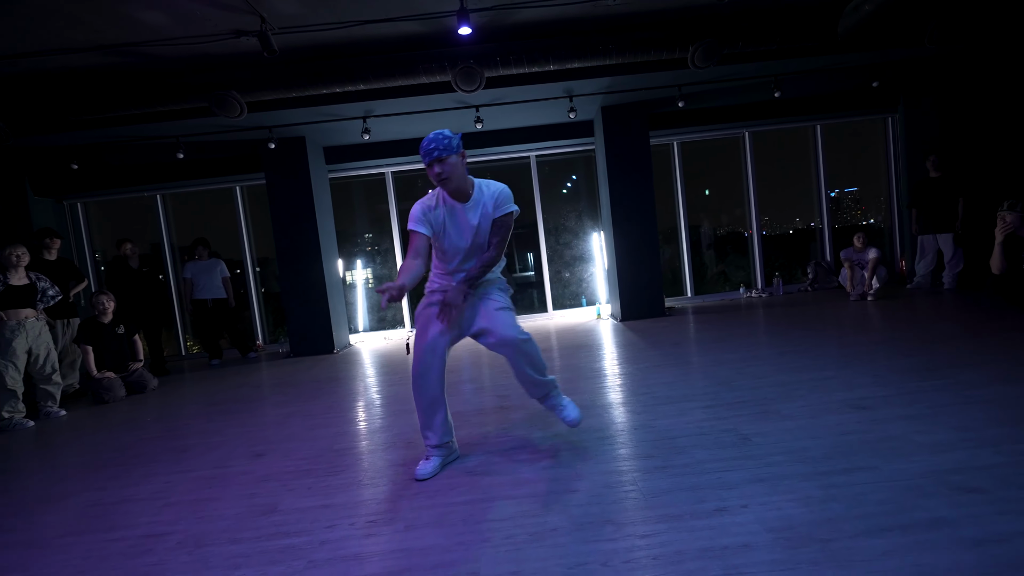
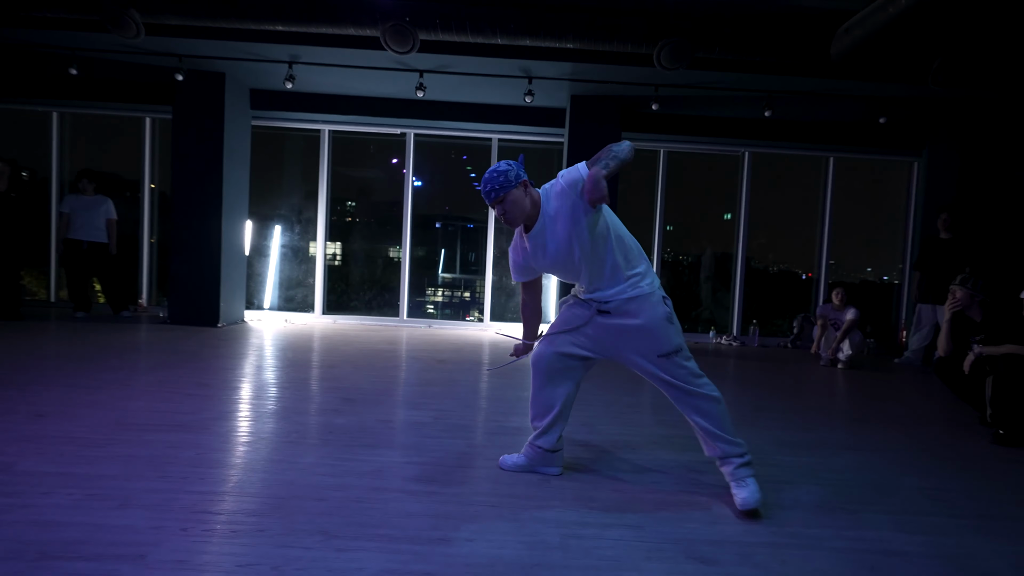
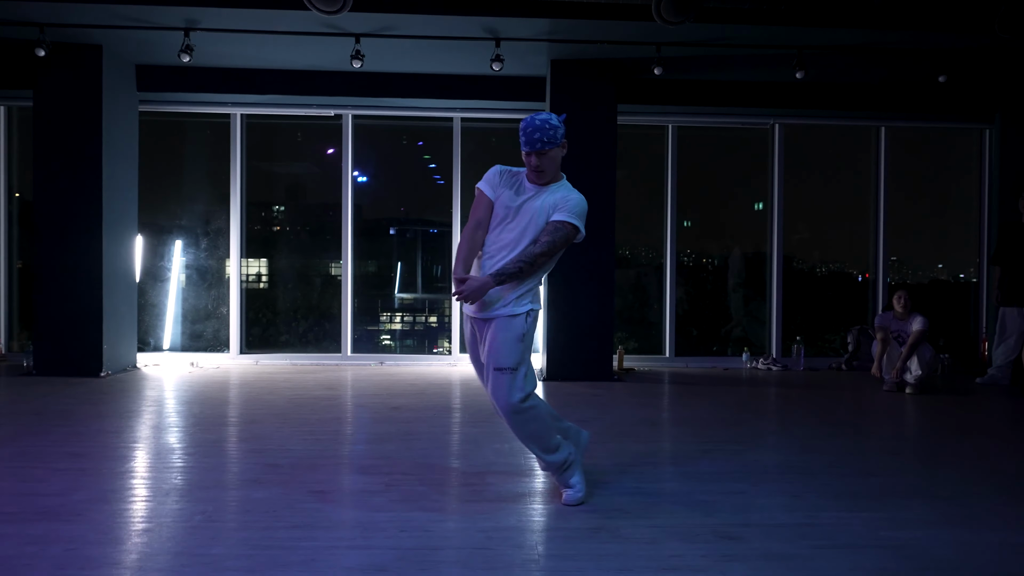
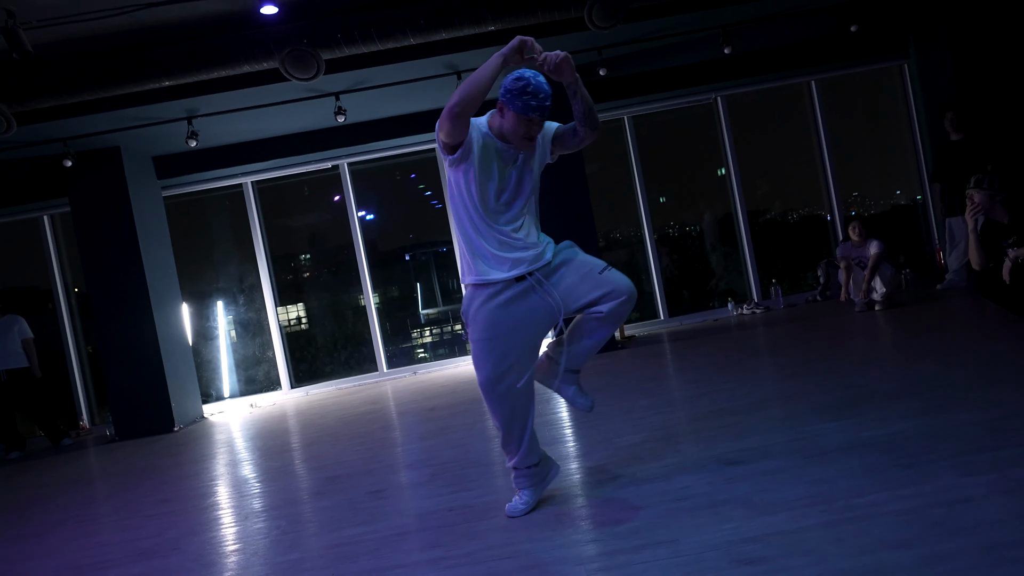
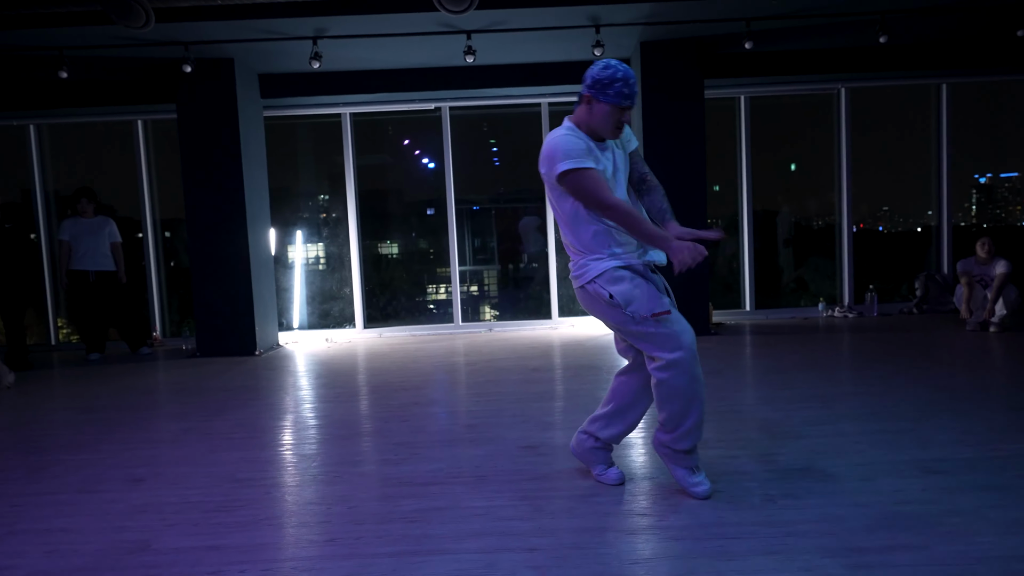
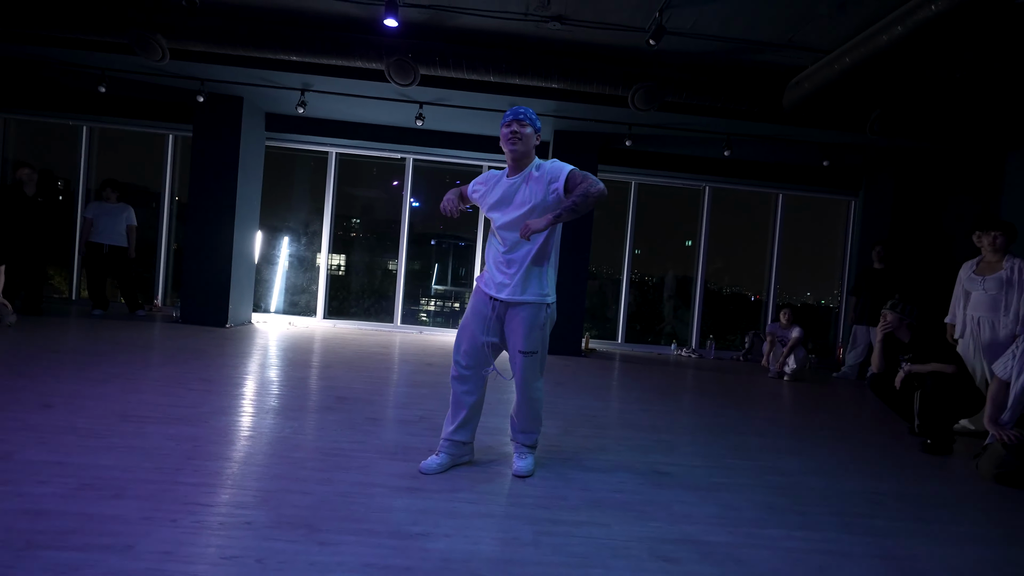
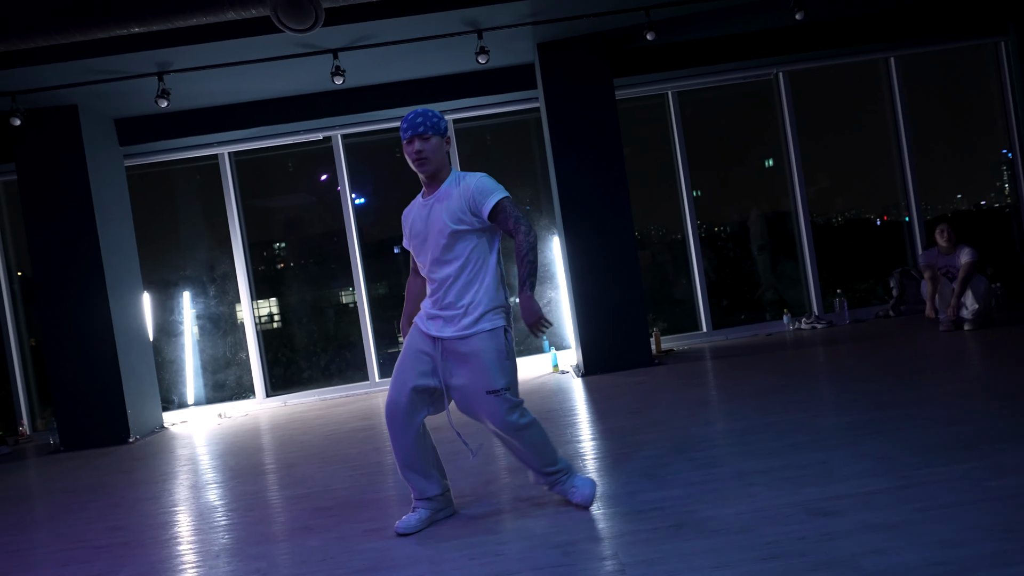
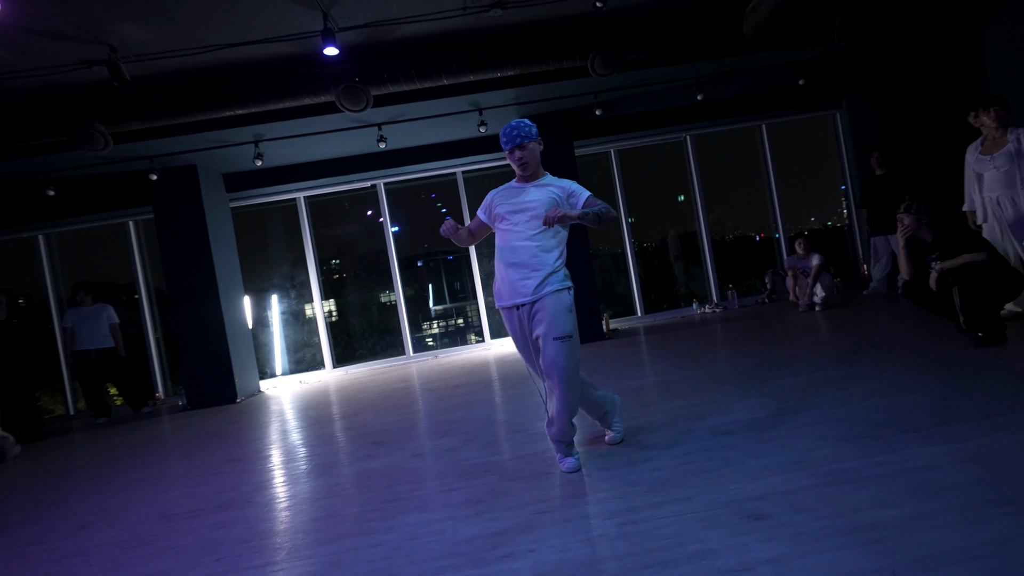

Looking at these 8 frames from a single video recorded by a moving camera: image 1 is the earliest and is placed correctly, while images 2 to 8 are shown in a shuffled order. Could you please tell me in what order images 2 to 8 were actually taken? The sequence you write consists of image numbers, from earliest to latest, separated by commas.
5, 2, 4, 6, 8, 3, 7
